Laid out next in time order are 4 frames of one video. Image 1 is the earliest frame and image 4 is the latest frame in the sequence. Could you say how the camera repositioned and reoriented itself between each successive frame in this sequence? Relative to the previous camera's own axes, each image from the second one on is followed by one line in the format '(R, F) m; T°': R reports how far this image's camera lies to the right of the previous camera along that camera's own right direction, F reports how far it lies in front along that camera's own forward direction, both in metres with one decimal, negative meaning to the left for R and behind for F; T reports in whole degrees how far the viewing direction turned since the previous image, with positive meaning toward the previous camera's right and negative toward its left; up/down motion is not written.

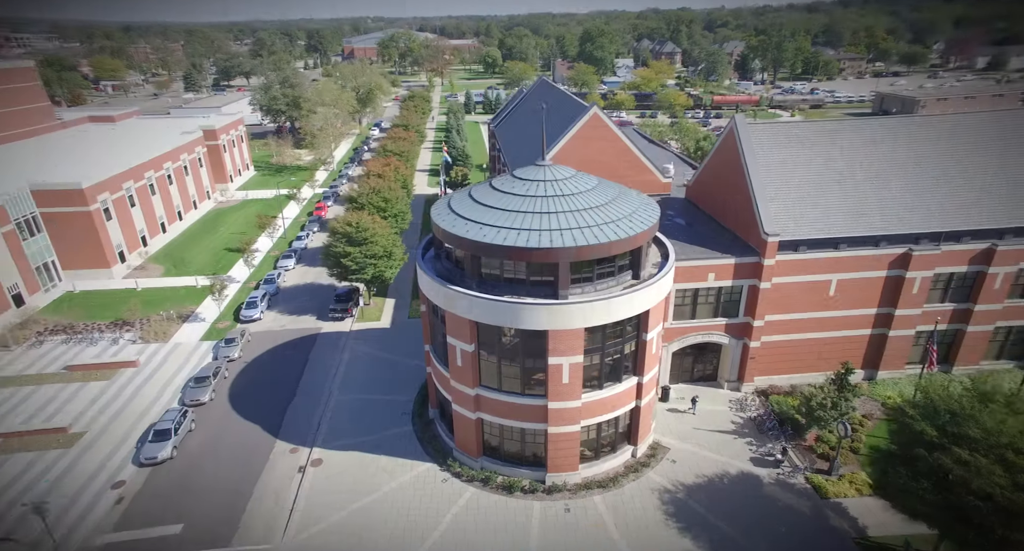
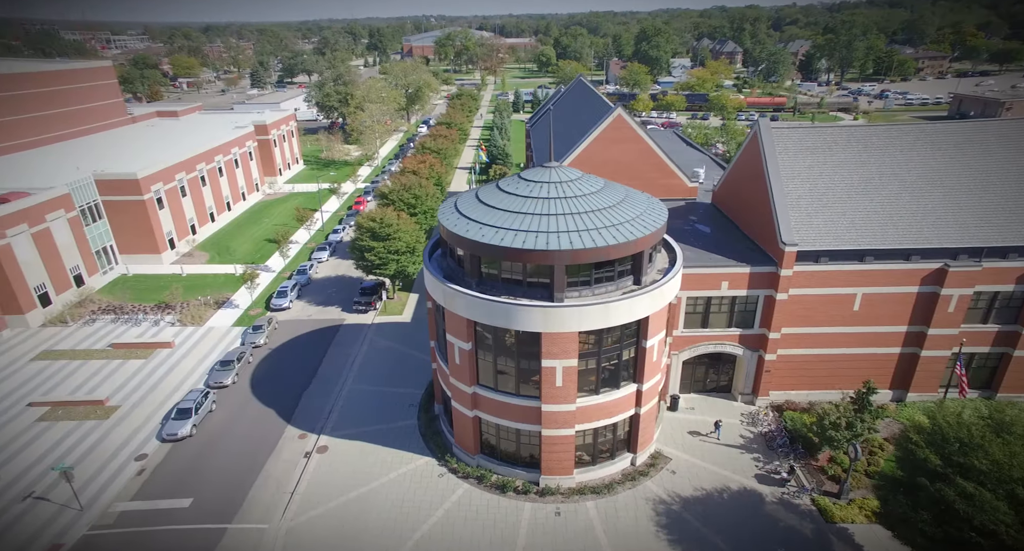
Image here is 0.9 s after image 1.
(+2.1, 0.0) m; -5°
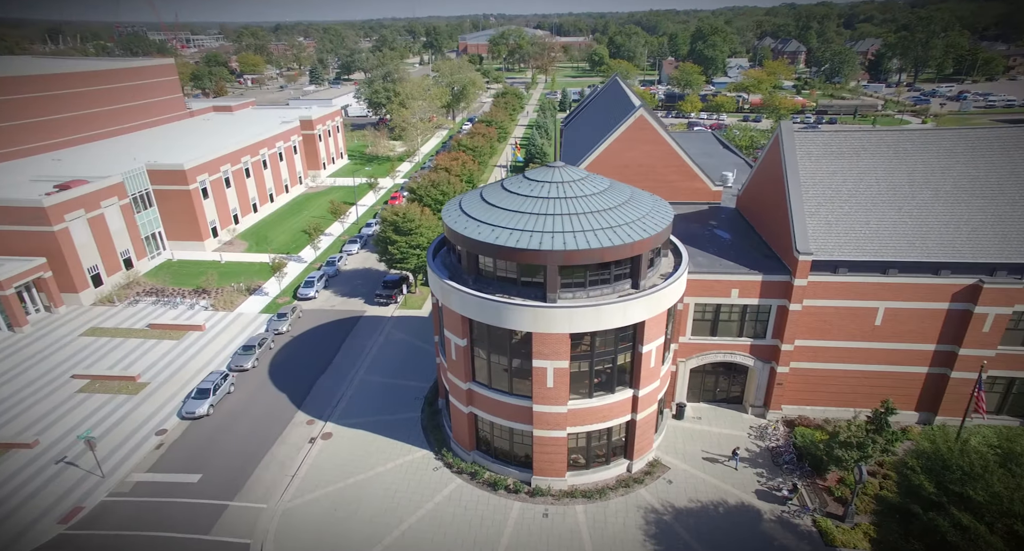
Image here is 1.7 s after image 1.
(+2.1, +0.1) m; -5°
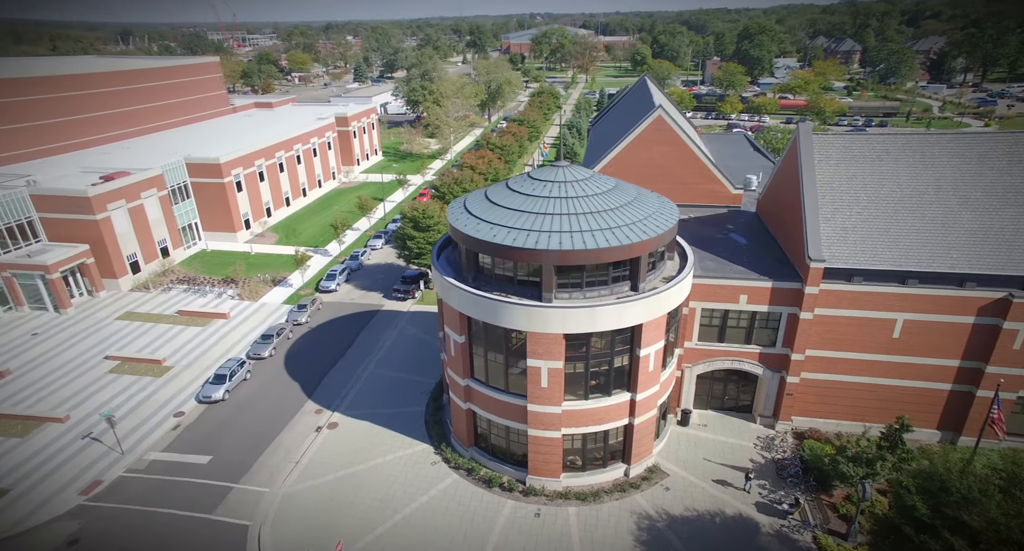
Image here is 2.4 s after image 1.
(+1.6, 0.0) m; -4°
